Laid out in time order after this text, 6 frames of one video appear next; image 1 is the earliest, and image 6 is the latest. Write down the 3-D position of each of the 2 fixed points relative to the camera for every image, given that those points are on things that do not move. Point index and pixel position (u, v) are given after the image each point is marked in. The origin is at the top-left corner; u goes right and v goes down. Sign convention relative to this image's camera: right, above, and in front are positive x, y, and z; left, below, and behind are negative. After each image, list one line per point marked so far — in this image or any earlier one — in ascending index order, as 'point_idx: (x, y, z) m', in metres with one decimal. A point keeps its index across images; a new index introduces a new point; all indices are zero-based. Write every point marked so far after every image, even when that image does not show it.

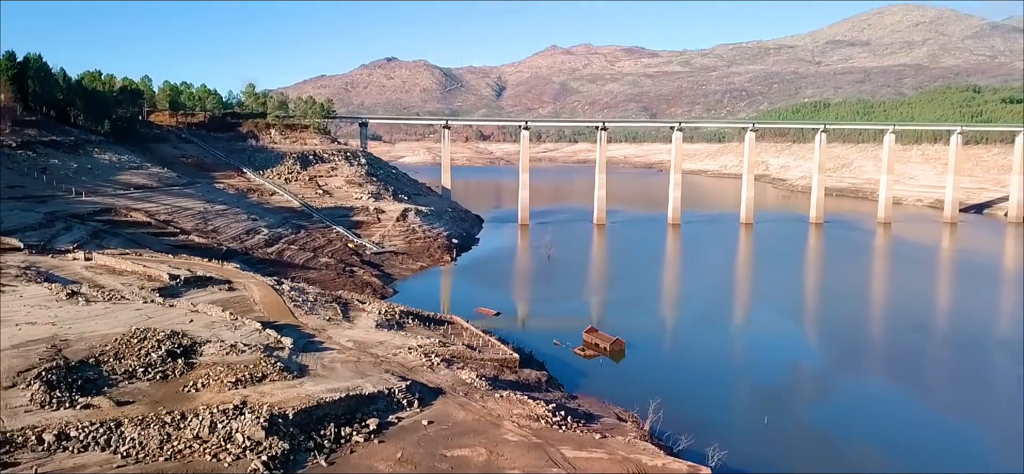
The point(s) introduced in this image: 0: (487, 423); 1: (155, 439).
0: (-0.4, -3.3, +14.4) m
1: (-5.4, -3.1, +12.0) m
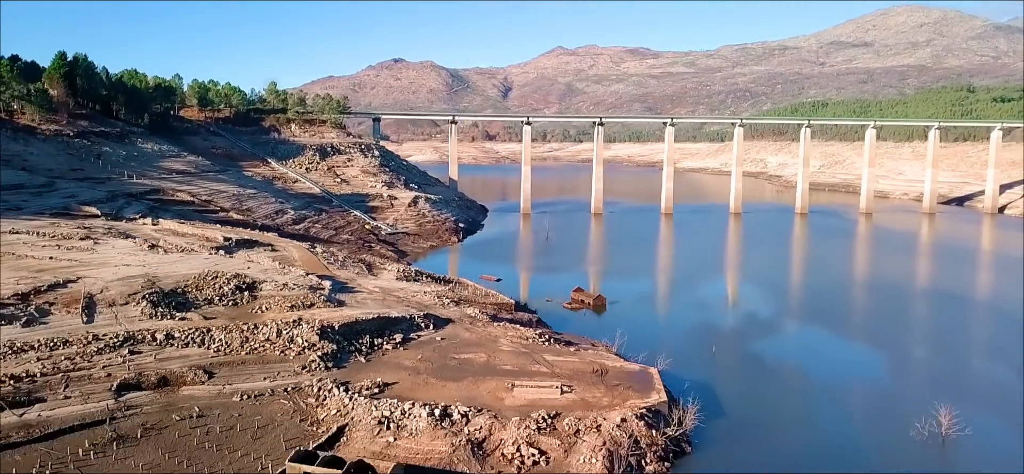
0: (-0.6, -2.4, +18.4) m
1: (-5.6, -2.1, +16.0) m
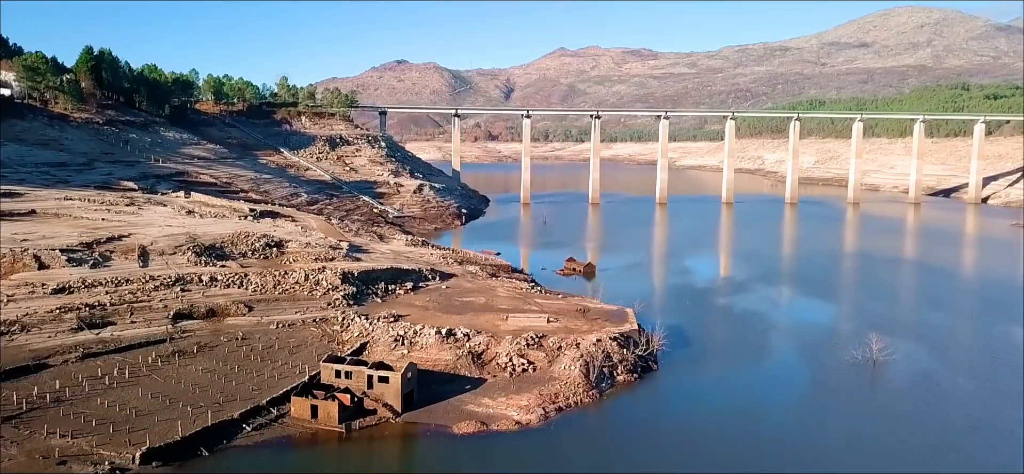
0: (-0.7, -1.3, +21.0) m
1: (-5.7, -1.1, +18.7) m
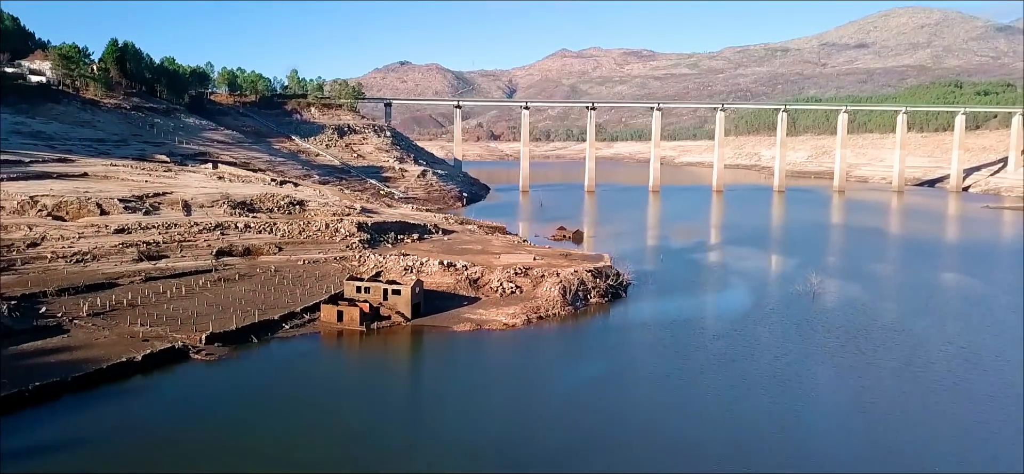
0: (-0.9, -0.1, +23.9) m
1: (-5.9, +0.2, +21.6) m
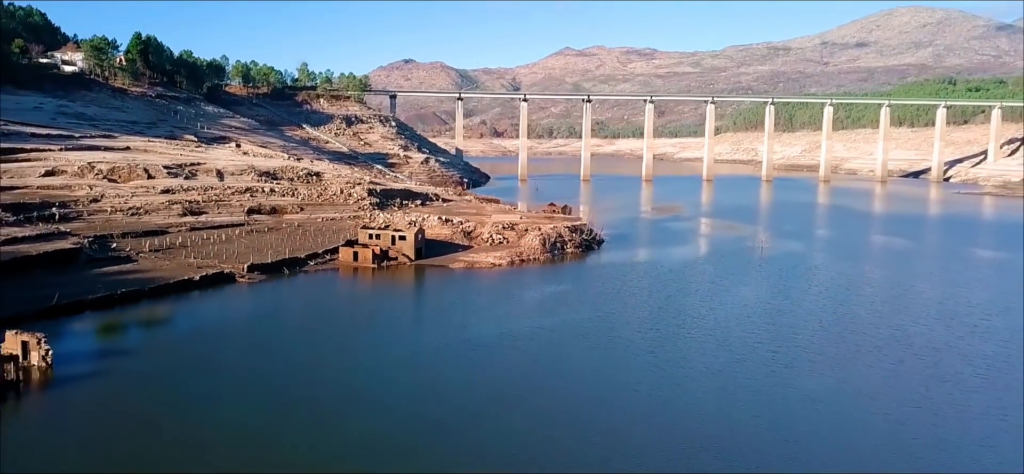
0: (-1.2, +1.1, +27.1) m
1: (-6.2, +1.3, +24.9) m
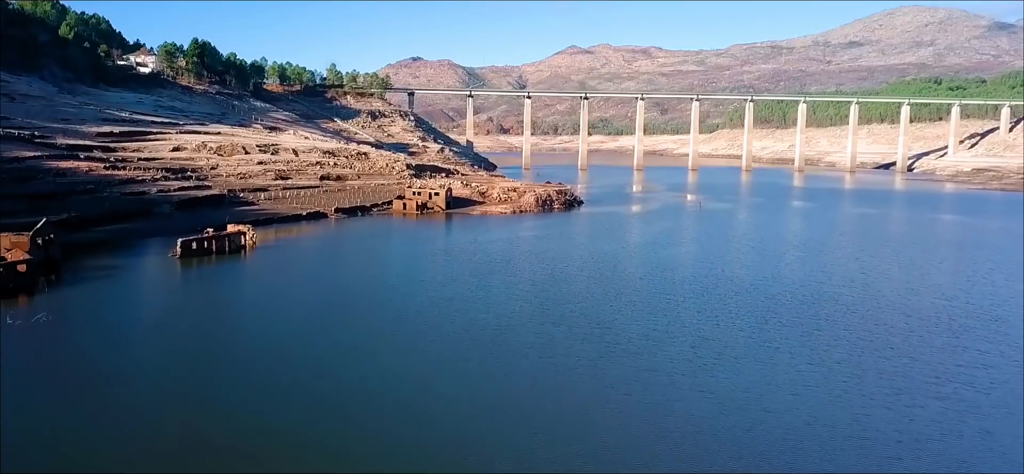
0: (-1.0, +2.6, +35.2) m
1: (-6.1, +2.9, +33.0) m
